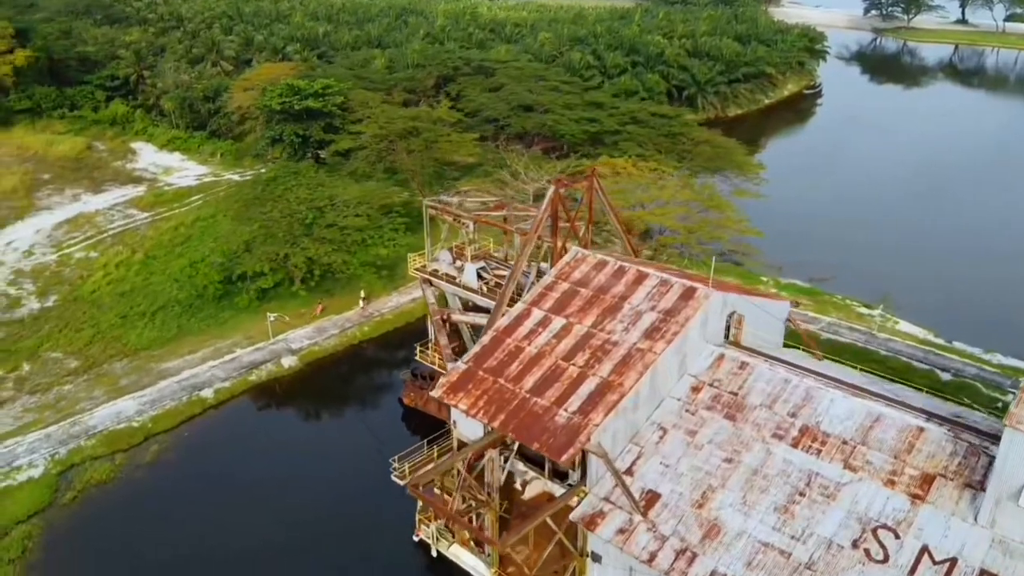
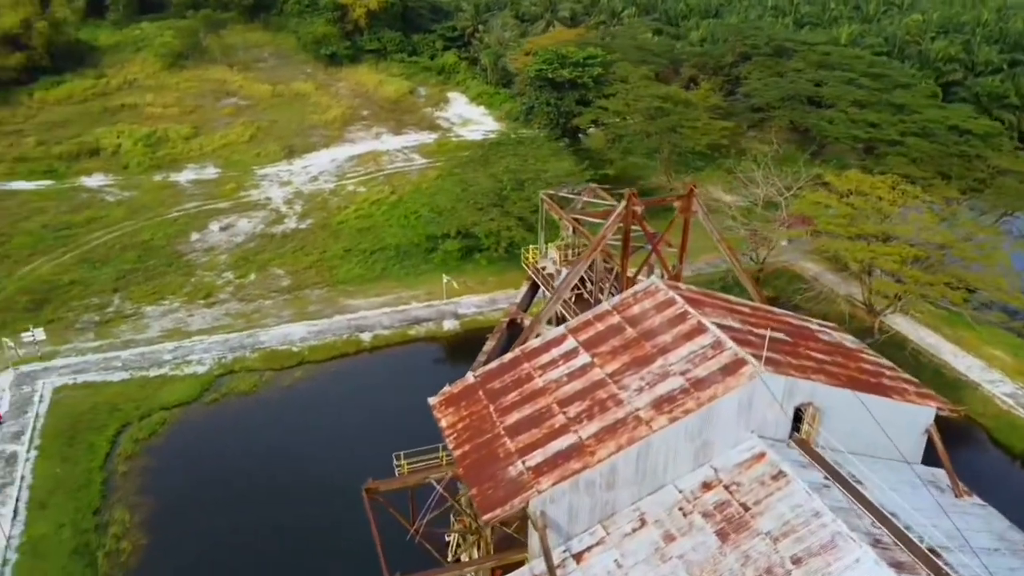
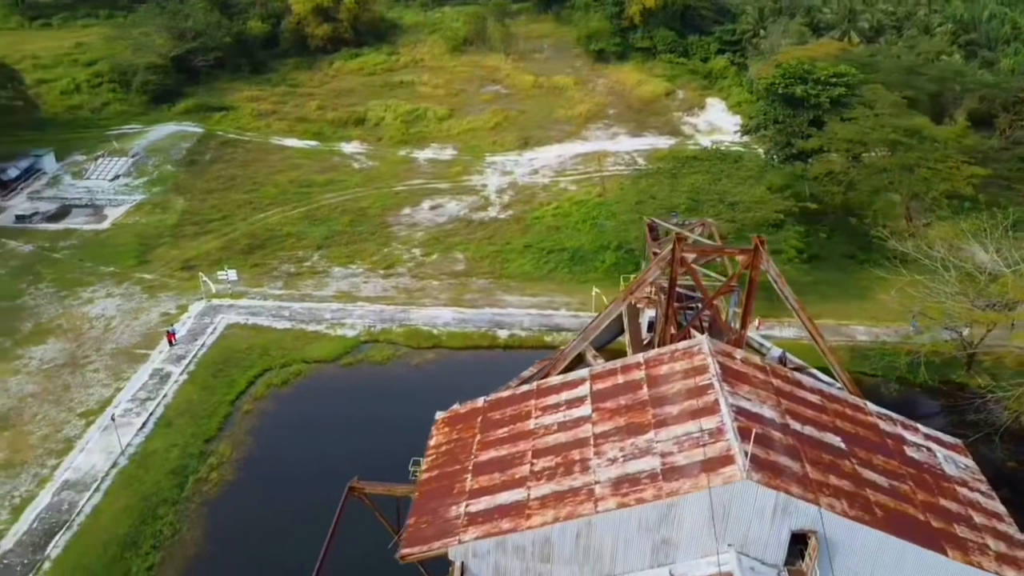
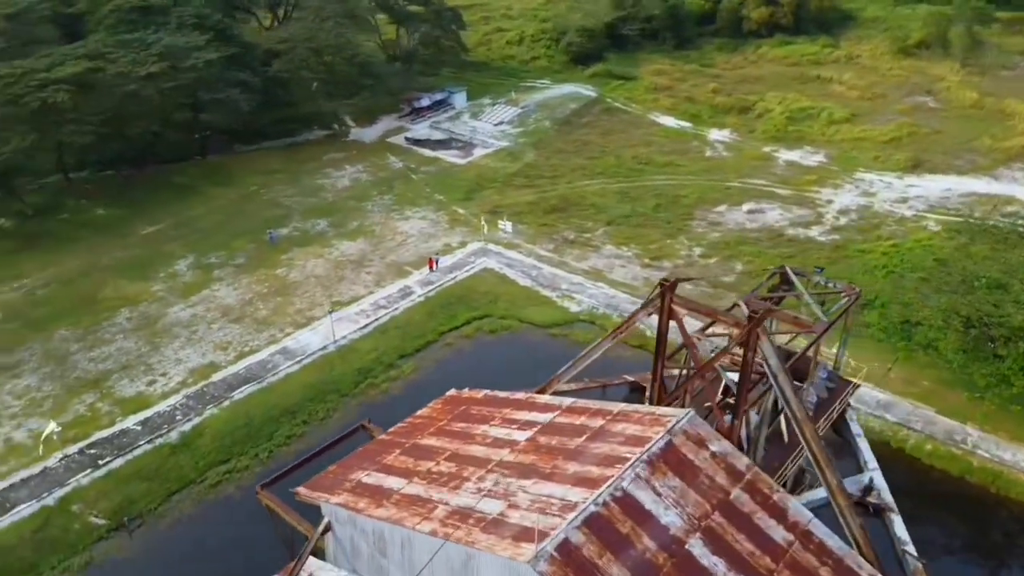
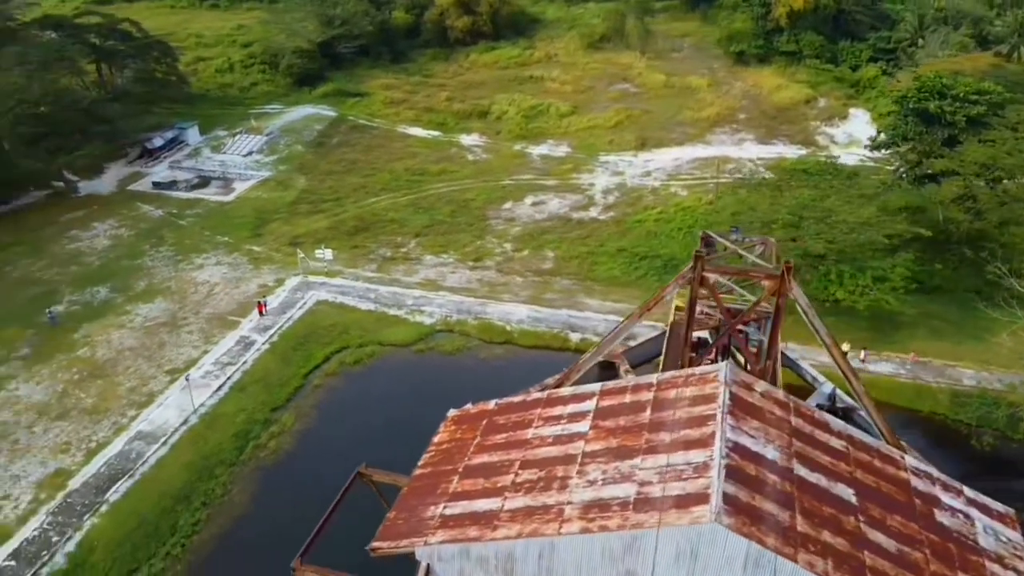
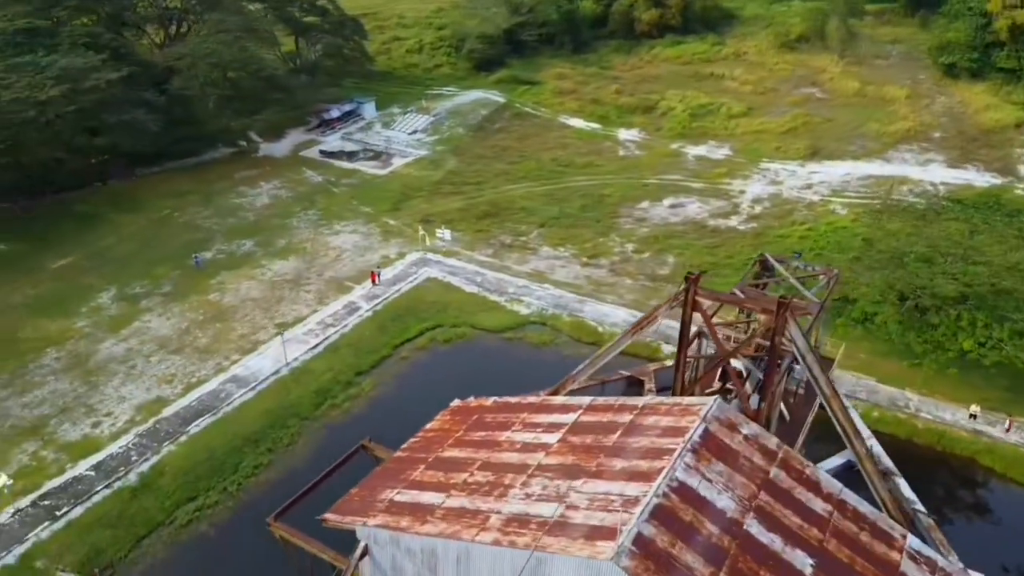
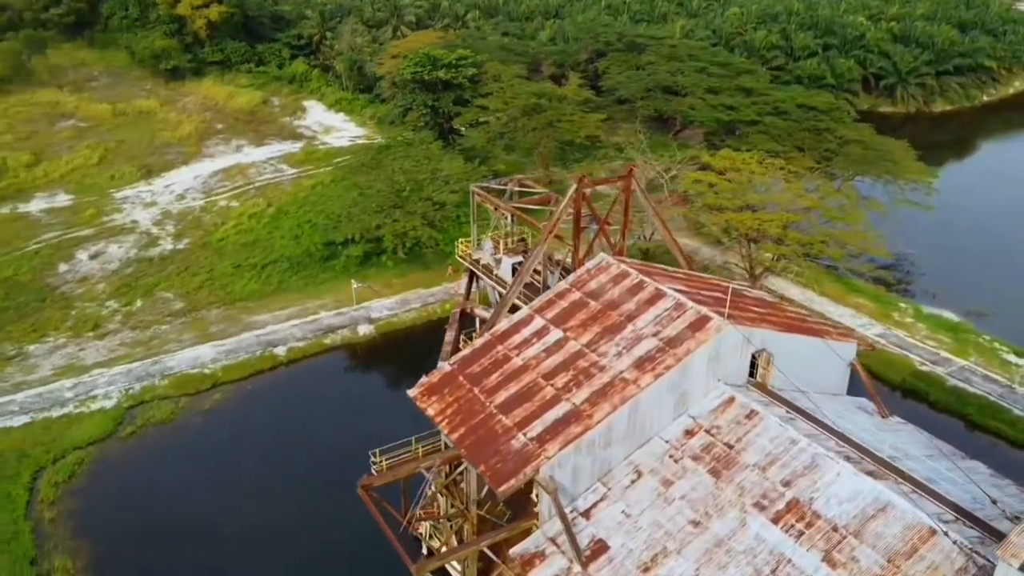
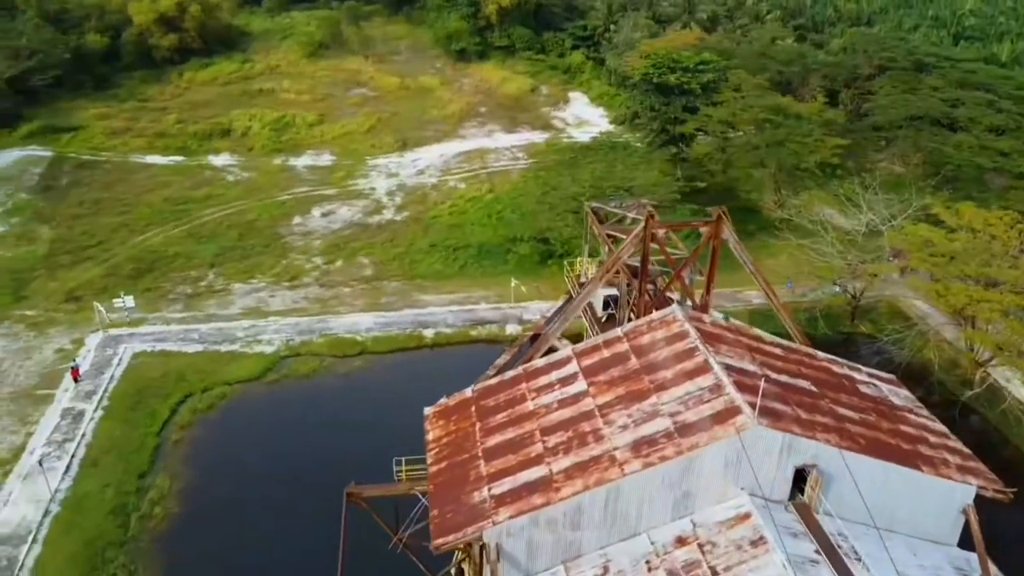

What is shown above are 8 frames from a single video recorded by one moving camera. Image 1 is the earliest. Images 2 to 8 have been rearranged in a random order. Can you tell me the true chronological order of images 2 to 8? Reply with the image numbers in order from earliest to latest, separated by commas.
7, 2, 8, 3, 5, 6, 4
